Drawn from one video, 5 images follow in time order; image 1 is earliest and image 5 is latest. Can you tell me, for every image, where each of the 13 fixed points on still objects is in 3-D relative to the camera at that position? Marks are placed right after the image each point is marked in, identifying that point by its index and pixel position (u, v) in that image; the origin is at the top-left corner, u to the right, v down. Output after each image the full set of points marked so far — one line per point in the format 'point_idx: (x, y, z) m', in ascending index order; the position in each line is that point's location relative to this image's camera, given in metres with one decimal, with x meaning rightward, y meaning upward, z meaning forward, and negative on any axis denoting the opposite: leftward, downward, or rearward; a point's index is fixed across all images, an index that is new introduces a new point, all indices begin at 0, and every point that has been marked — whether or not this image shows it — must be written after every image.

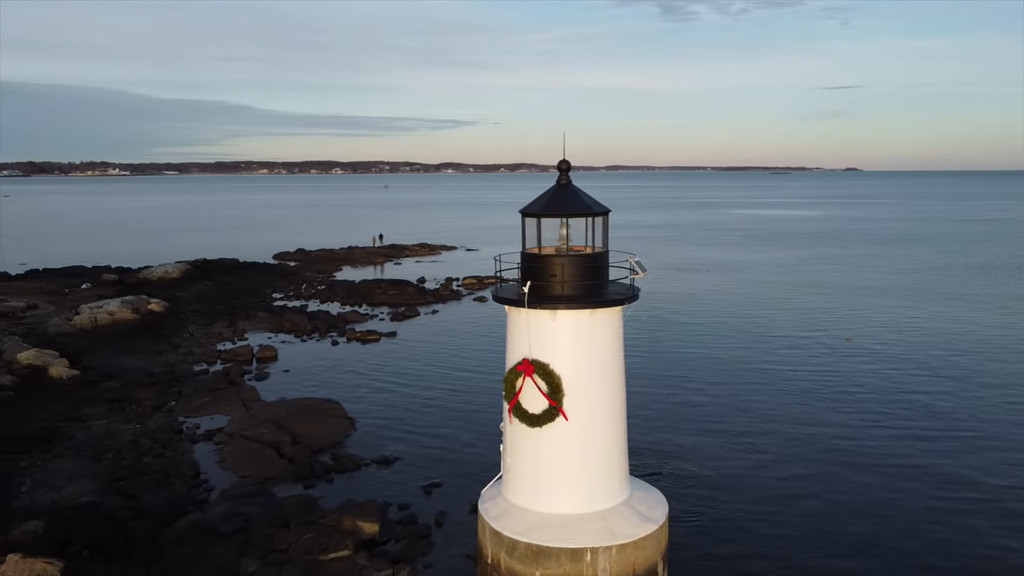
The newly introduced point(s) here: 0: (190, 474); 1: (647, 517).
0: (-5.9, -3.4, +14.9) m
1: (+1.7, -2.9, +10.2) m
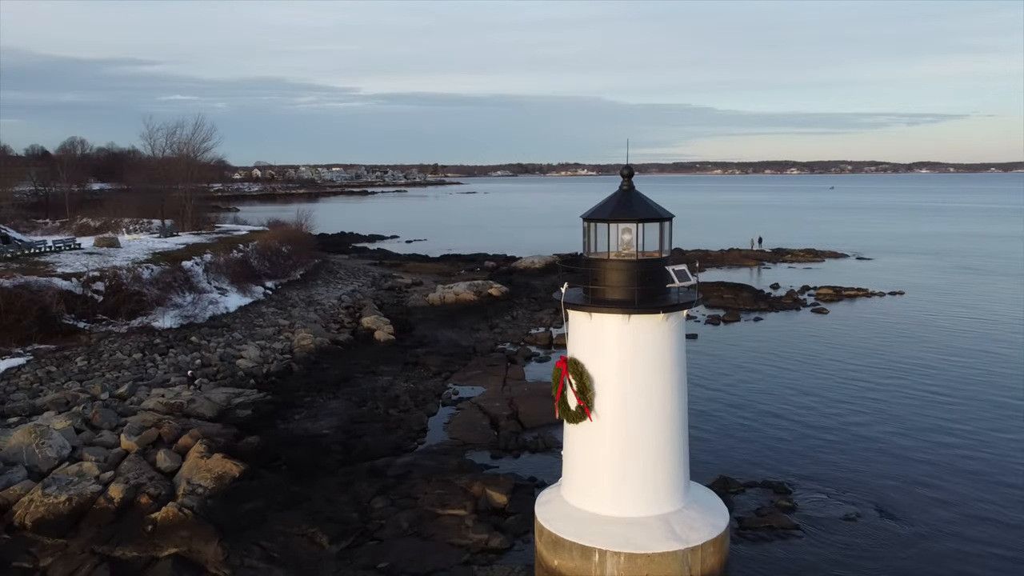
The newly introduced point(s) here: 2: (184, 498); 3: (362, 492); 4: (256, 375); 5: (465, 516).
0: (-2.1, -3.1, +17.8) m
1: (+2.0, -3.0, +9.8) m
2: (-4.9, -3.1, +12.0) m
3: (-2.5, -3.4, +13.4) m
4: (-6.3, -2.2, +19.8) m
5: (-0.8, -3.7, +13.0) m
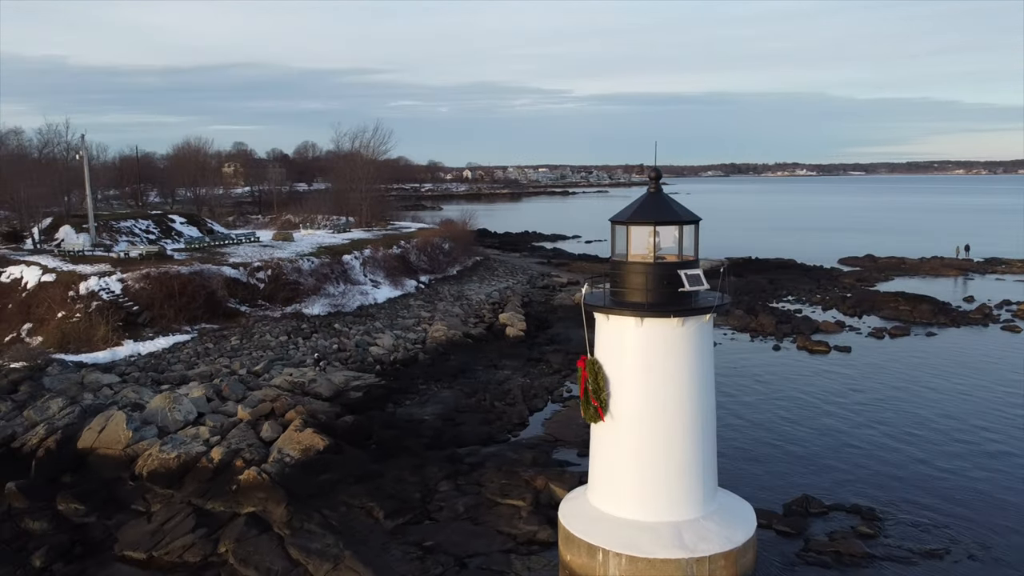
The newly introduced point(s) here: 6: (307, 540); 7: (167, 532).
0: (+0.1, -3.1, +18.4) m
1: (+2.1, -3.1, +9.7) m
2: (-4.1, -3.0, +13.5) m
3: (-1.4, -3.3, +14.2) m
4: (-3.4, -2.0, +21.4) m
5: (+0.2, -3.6, +13.4) m
6: (-3.0, -3.7, +11.8) m
7: (-5.3, -3.8, +12.4) m
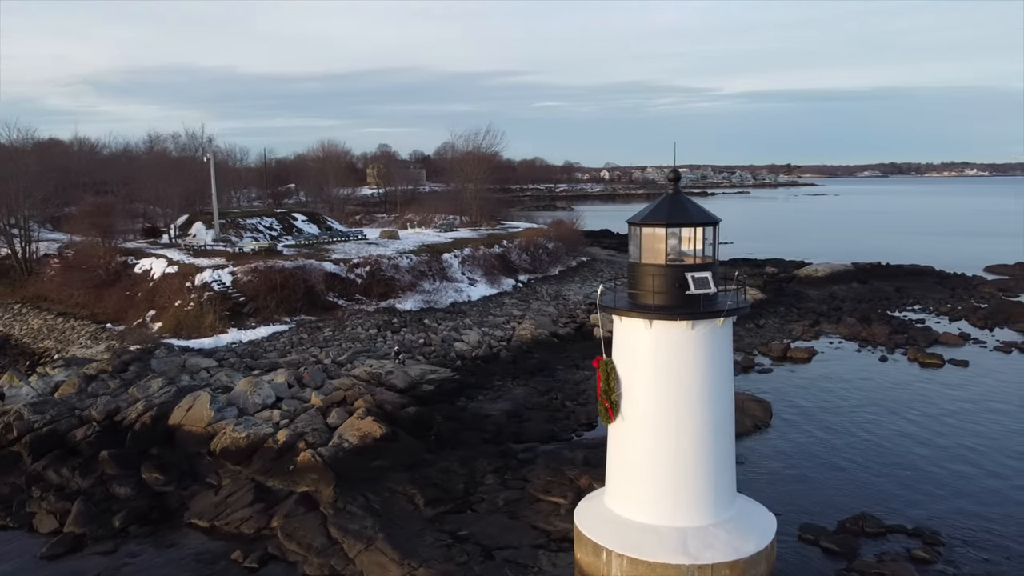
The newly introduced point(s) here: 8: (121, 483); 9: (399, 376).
0: (+1.6, -3.1, +18.5) m
1: (+2.1, -3.1, +9.5) m
2: (-3.3, -2.9, +14.4) m
3: (-0.6, -3.3, +14.6) m
4: (-1.3, -1.9, +22.0) m
5: (+0.8, -3.7, +13.6) m
6: (-2.6, -3.6, +12.5) m
7: (-4.7, -3.6, +13.5) m
8: (-6.9, -3.4, +14.1) m
9: (-2.7, -2.1, +19.0) m
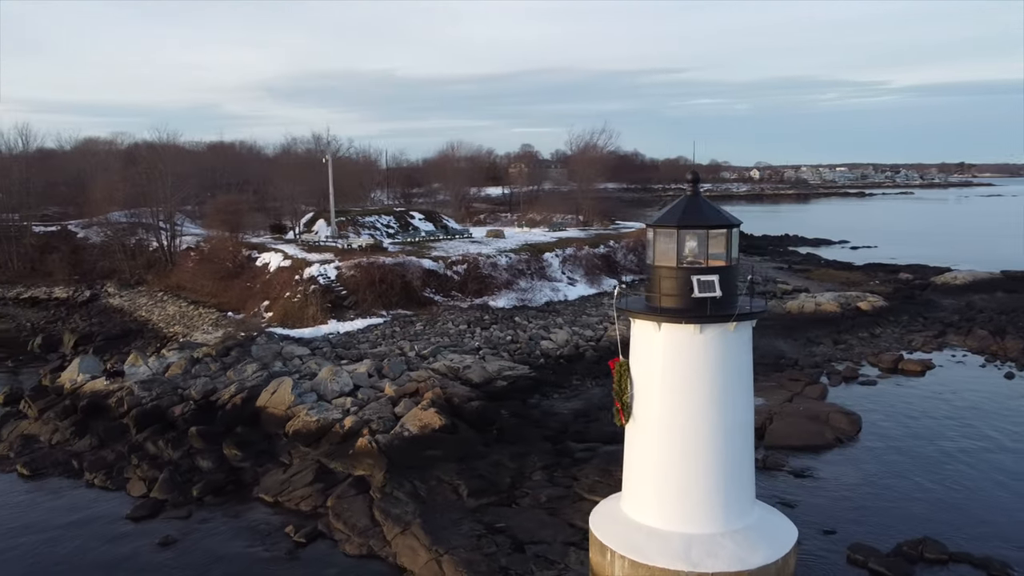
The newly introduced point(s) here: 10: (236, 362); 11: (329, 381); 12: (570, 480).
0: (+3.2, -3.1, +18.3) m
1: (+2.1, -3.2, +9.4) m
2: (-2.4, -2.8, +15.1) m
3: (+0.4, -3.2, +14.9) m
4: (+1.0, -1.9, +22.3) m
5: (+1.5, -3.7, +13.6) m
6: (-2.0, -3.5, +13.2) m
7: (-3.9, -3.5, +14.5) m
8: (-5.9, -3.2, +15.5) m
9: (-0.9, -2.0, +19.6) m
10: (-6.7, -1.8, +19.5) m
11: (-4.0, -2.0, +17.7) m
12: (+1.1, -3.4, +14.4) m
